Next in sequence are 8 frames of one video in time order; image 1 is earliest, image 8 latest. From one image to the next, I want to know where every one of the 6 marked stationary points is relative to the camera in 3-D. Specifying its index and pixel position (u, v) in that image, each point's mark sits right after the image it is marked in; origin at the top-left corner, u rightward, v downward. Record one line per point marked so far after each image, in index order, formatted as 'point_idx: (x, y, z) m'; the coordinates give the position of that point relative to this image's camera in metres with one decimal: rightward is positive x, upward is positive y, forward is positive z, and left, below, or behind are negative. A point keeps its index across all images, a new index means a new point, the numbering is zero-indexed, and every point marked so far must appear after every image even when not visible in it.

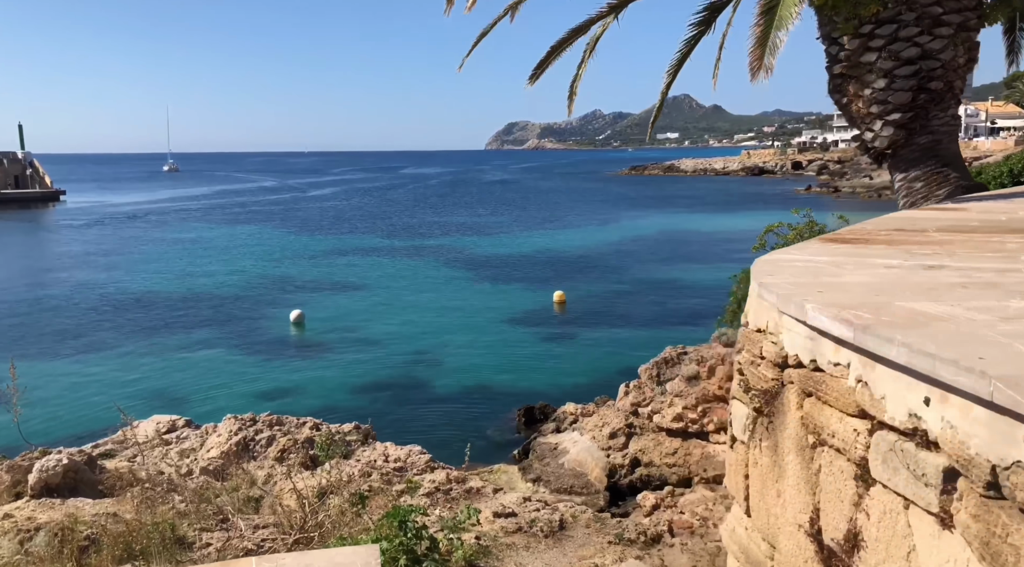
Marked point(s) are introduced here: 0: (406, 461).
0: (-1.5, -2.5, +11.4) m
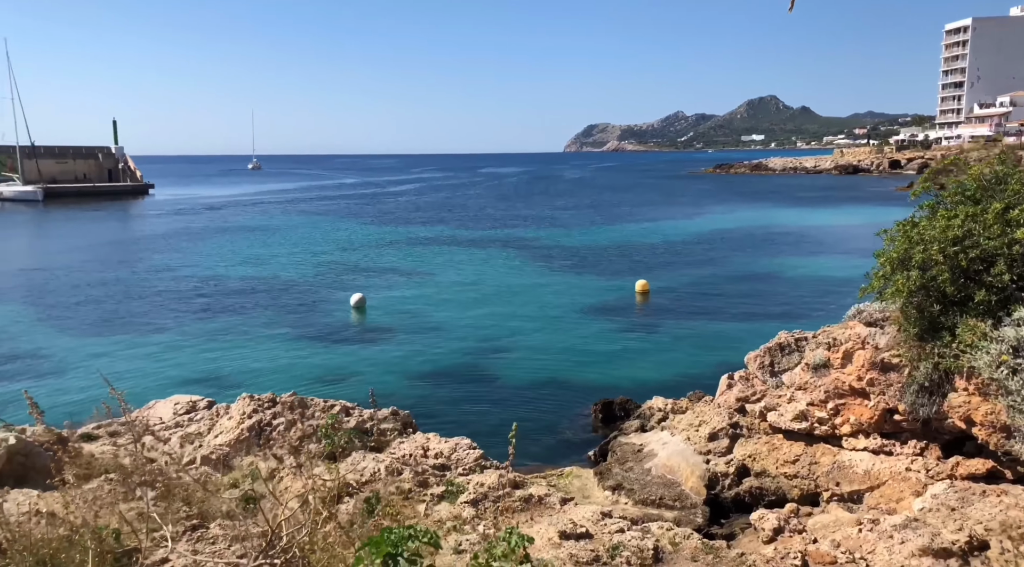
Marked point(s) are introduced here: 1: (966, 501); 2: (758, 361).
0: (-0.7, -1.9, +9.0) m
1: (+4.5, -2.2, +8.0) m
2: (+3.7, -1.2, +12.2) m
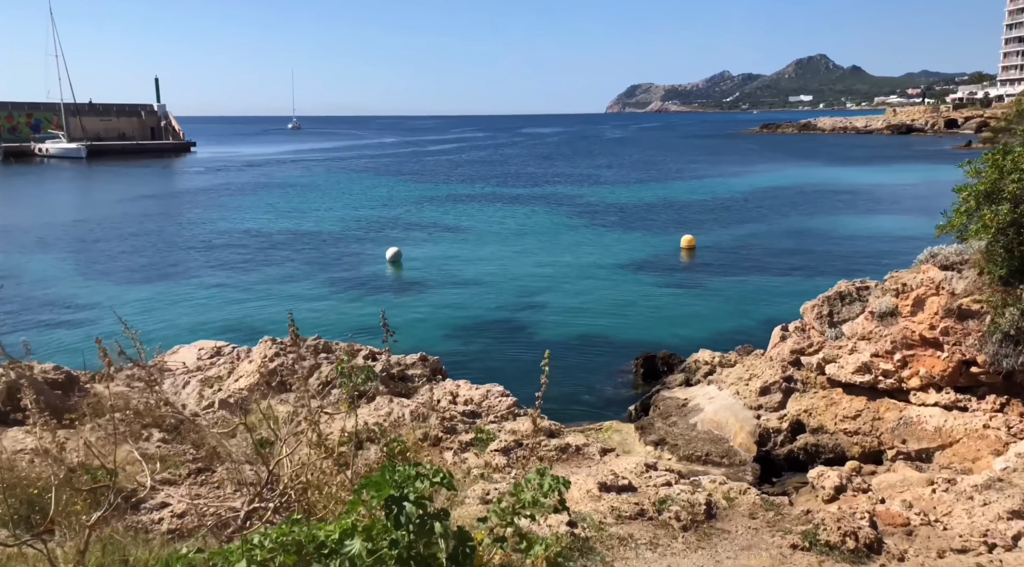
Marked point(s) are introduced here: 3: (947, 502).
0: (-0.3, -1.2, +8.3) m
1: (+4.8, -1.6, +7.1) m
2: (+4.2, -0.4, +11.3) m
3: (+3.8, -1.9, +7.1) m
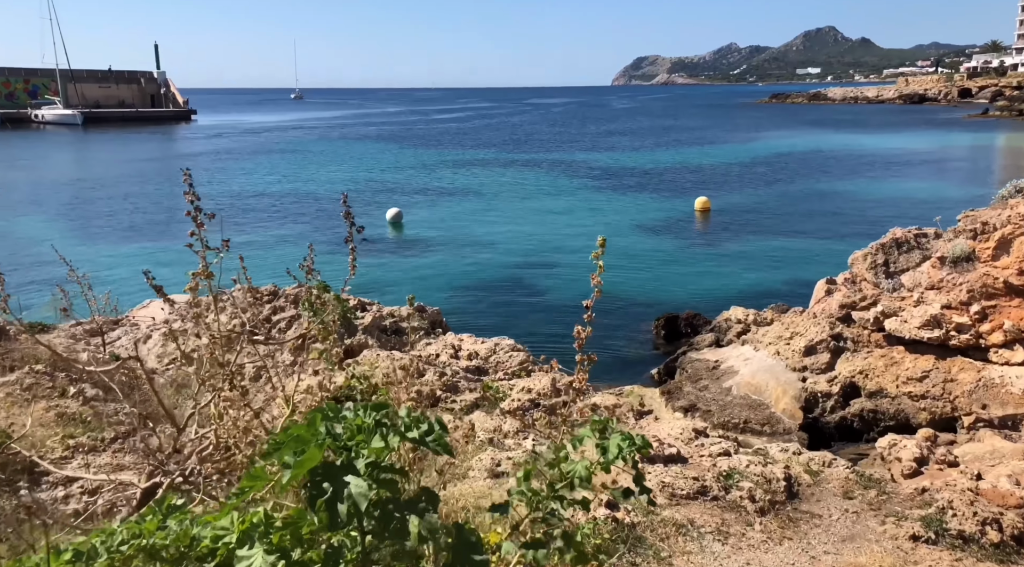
0: (-0.2, -0.7, +7.0) m
1: (+4.9, -1.0, +5.8) m
2: (+4.4, +0.3, +9.9) m
3: (+3.9, -1.4, +5.8) m
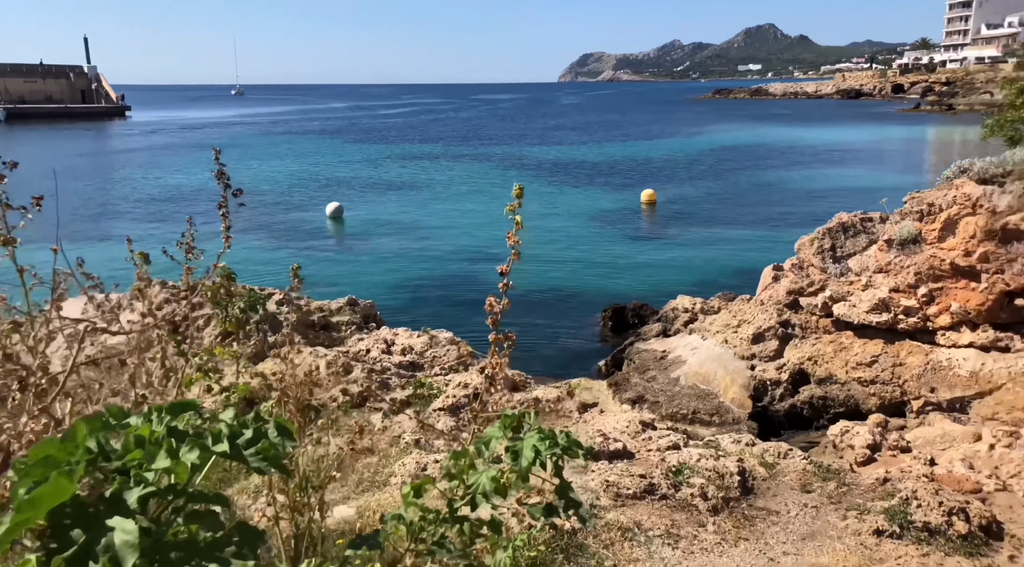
0: (-0.7, -0.6, +6.6) m
1: (+4.5, -0.9, +5.7) m
2: (+3.6, +0.4, +9.8) m
3: (+3.5, -1.2, +5.6) m
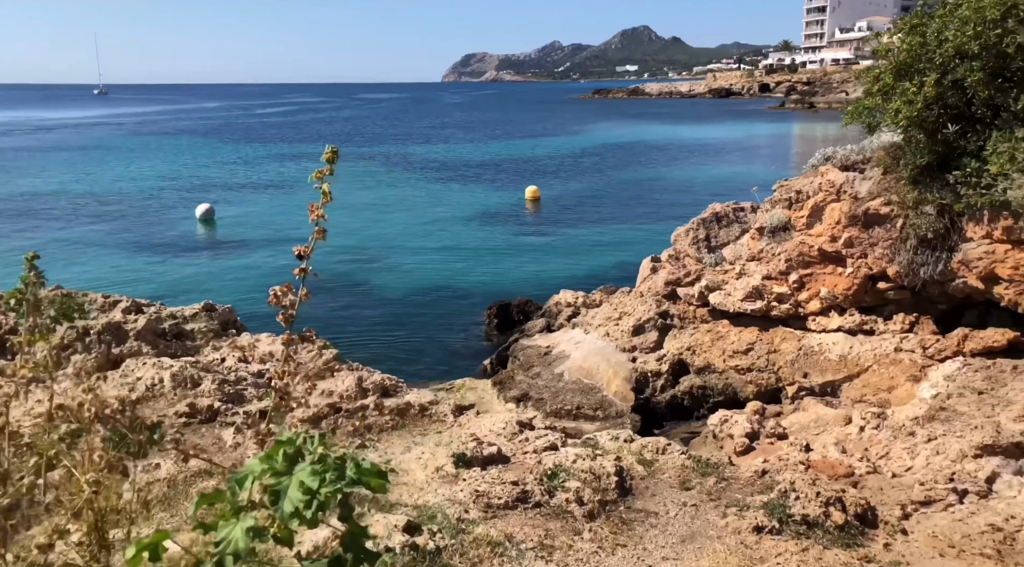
0: (-1.7, -0.6, +6.1) m
1: (+3.6, -0.7, +5.9) m
2: (+2.2, +0.6, +9.9) m
3: (+2.6, -1.1, +5.7) m
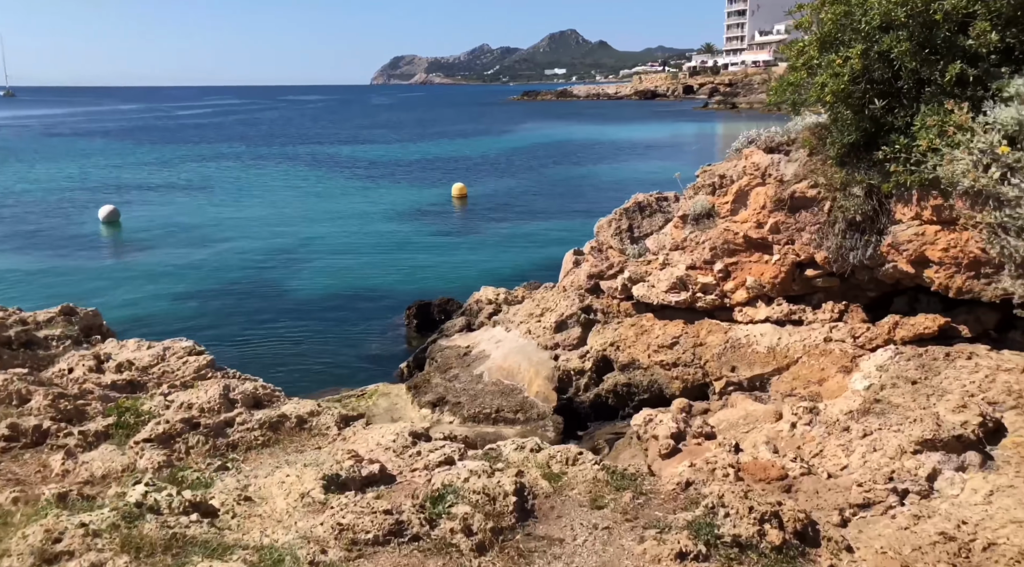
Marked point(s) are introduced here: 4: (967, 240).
0: (-2.4, -0.6, +5.3) m
1: (+2.9, -0.6, +5.6) m
2: (+1.2, +0.6, +9.4) m
3: (+2.0, -1.0, +5.3) m
4: (+3.4, +0.3, +6.0) m
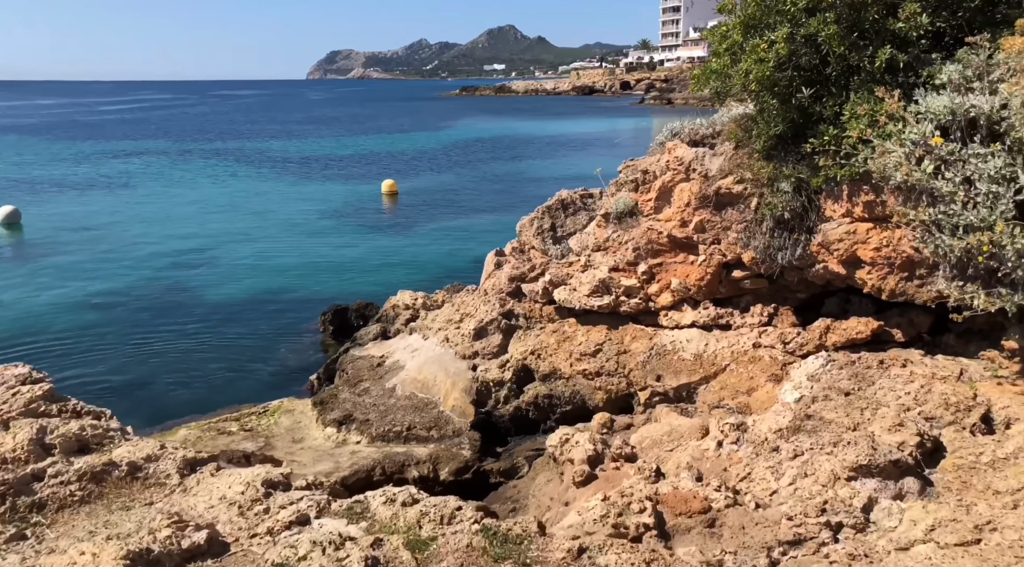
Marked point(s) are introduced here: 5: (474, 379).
0: (-3.0, -0.7, +4.5) m
1: (+2.3, -0.6, +5.2) m
2: (+0.2, +0.6, +8.8) m
3: (+1.4, -1.0, +4.8) m
4: (+2.7, +0.3, +5.6) m
5: (-0.3, -0.9, +7.4) m
